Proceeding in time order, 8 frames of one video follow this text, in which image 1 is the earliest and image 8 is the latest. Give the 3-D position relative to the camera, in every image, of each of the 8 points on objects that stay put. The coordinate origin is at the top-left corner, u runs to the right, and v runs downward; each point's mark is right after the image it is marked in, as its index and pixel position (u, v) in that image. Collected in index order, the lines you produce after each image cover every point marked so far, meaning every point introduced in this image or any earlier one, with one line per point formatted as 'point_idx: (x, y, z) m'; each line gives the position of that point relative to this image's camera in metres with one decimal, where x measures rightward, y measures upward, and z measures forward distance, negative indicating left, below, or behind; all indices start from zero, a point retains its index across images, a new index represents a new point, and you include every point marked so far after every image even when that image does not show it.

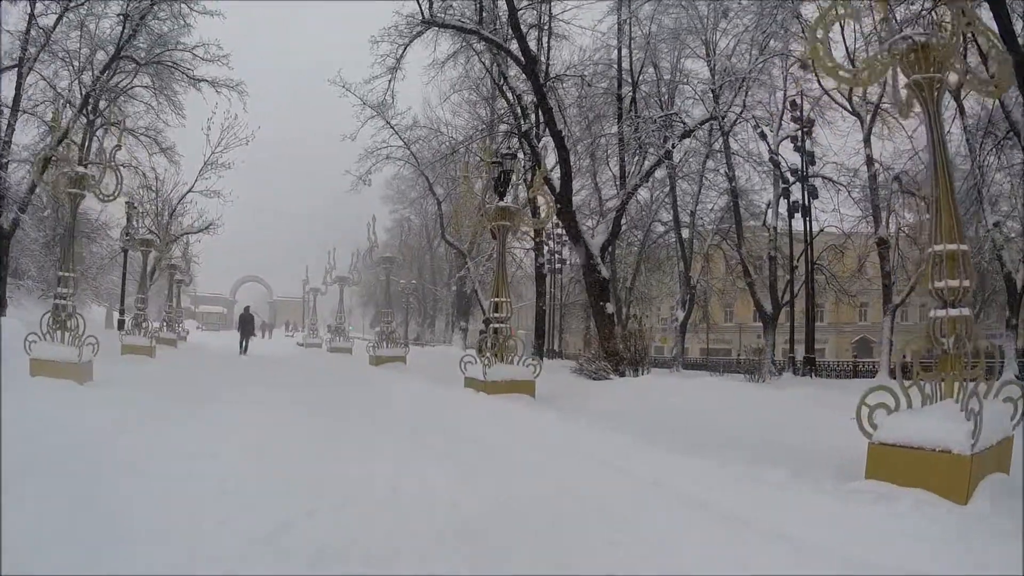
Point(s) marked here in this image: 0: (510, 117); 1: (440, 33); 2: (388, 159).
0: (0.0, +4.6, +16.2) m
1: (-1.7, +6.5, +15.3) m
2: (-2.9, +3.3, +15.4) m
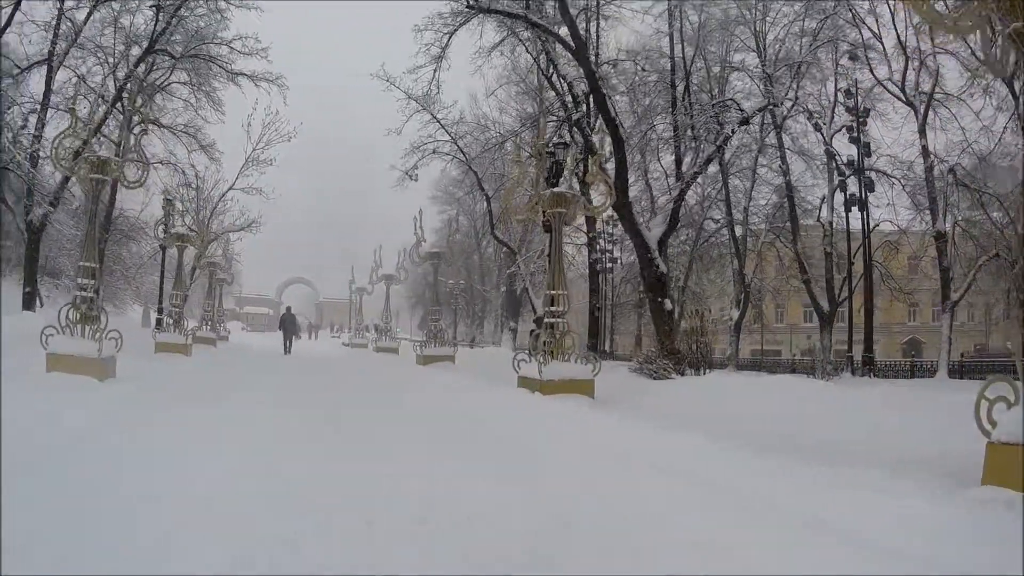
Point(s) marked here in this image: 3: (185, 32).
0: (+1.3, +4.7, +15.6) m
1: (-0.6, +6.5, +14.8) m
2: (-1.8, +3.3, +15.0) m
3: (-6.8, +5.5, +12.0) m
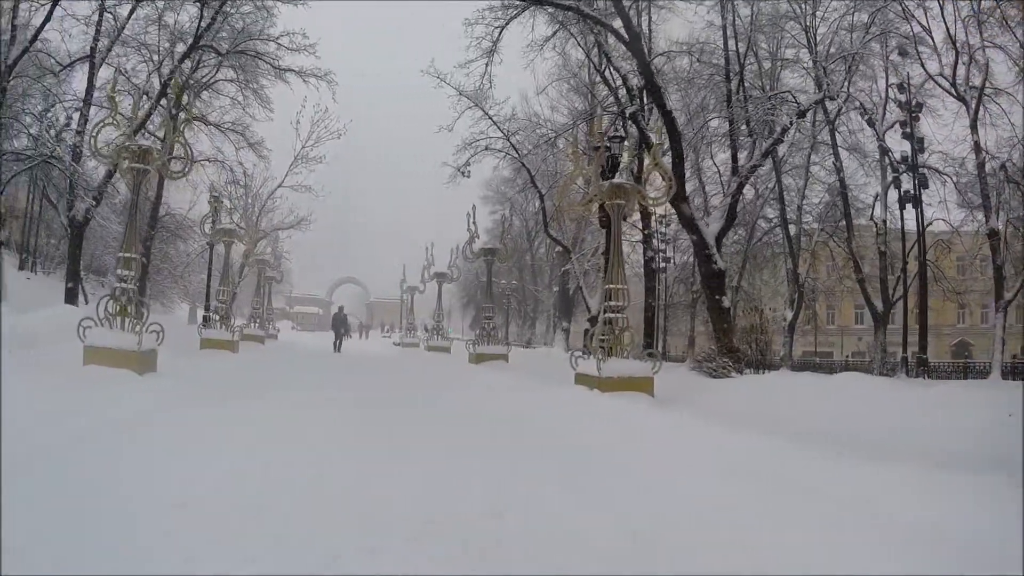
0: (+2.5, +4.8, +15.0) m
1: (+0.6, +6.6, +14.3) m
2: (-0.5, +3.4, +14.6) m
3: (-5.8, +5.5, +12.1) m
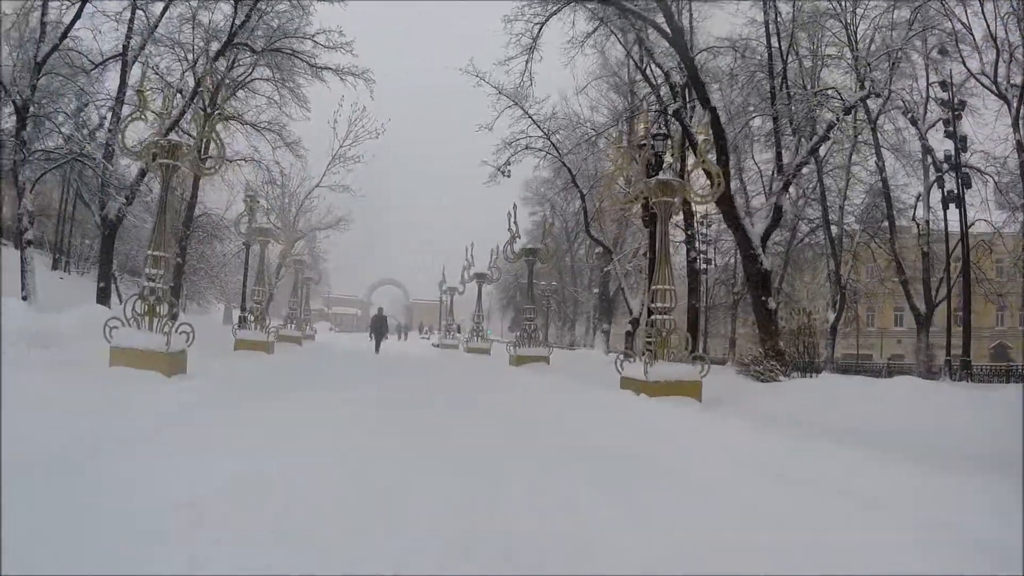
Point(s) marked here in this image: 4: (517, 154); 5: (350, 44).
0: (+3.5, +4.8, +14.5) m
1: (+1.5, +6.6, +14.0) m
2: (+0.4, +3.4, +14.3) m
3: (-5.0, +5.4, +12.2) m
4: (+0.2, +3.6, +15.8) m
5: (-4.0, +6.1, +14.9) m
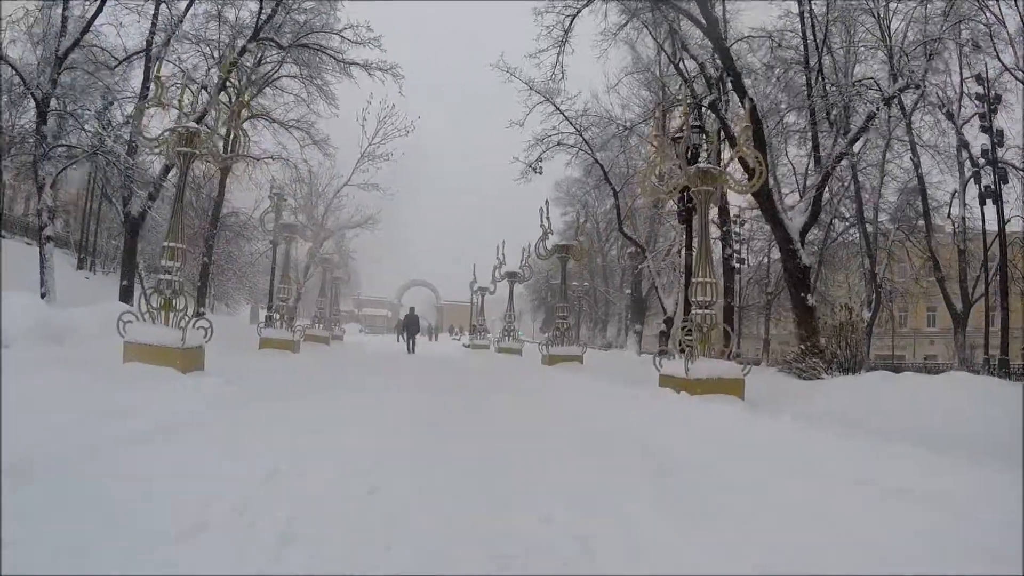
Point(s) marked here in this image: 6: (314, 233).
0: (+4.2, +4.8, +14.1) m
1: (+2.1, +6.6, +13.6) m
2: (+1.1, +3.4, +14.0) m
3: (-4.4, +5.4, +12.2) m
4: (+1.0, +3.6, +15.5) m
5: (-3.3, +6.1, +14.9) m
6: (-6.6, +1.8, +20.0) m
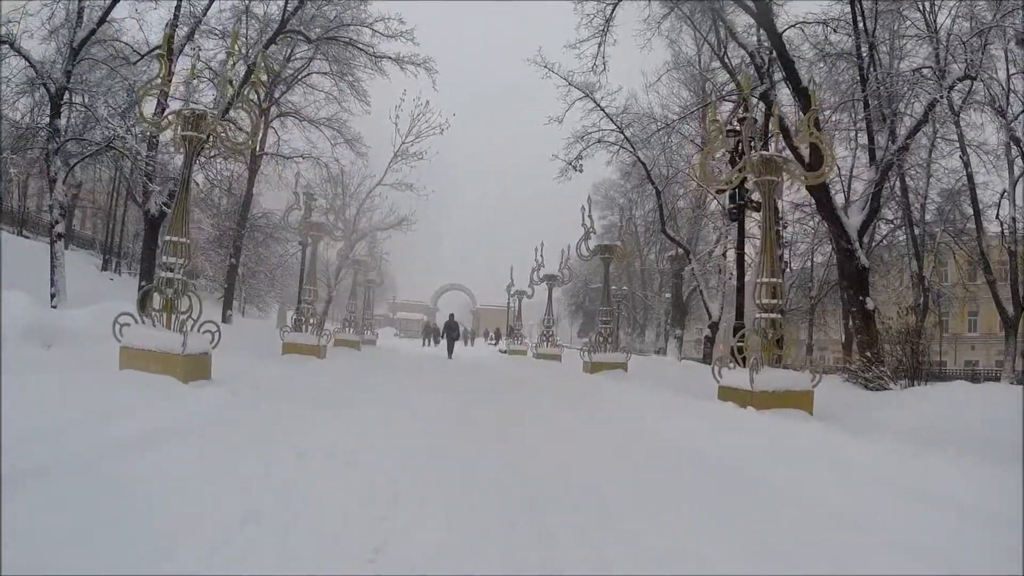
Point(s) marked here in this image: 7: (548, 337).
0: (+5.0, +4.8, +13.4) m
1: (+3.0, +6.5, +13.1) m
2: (+2.0, +3.3, +13.6) m
3: (-3.7, +5.3, +12.1) m
4: (+1.9, +3.5, +15.1) m
5: (-2.4, +6.0, +14.7) m
6: (-5.3, +1.7, +20.0) m
7: (+1.2, -1.6, +19.9) m
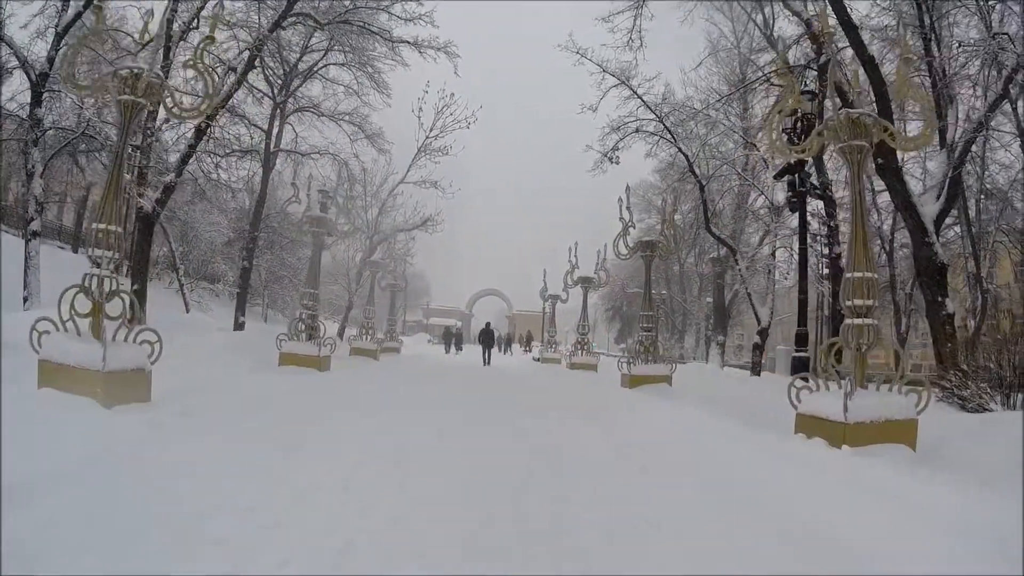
0: (+5.7, +4.7, +12.6) m
1: (+3.6, +6.5, +12.4) m
2: (+2.7, +3.2, +12.9) m
3: (-3.1, +5.2, +11.7) m
4: (+2.7, +3.4, +14.4) m
5: (-1.6, +5.8, +14.3) m
6: (-4.2, +1.5, +19.7) m
7: (+2.3, -1.8, +19.2) m
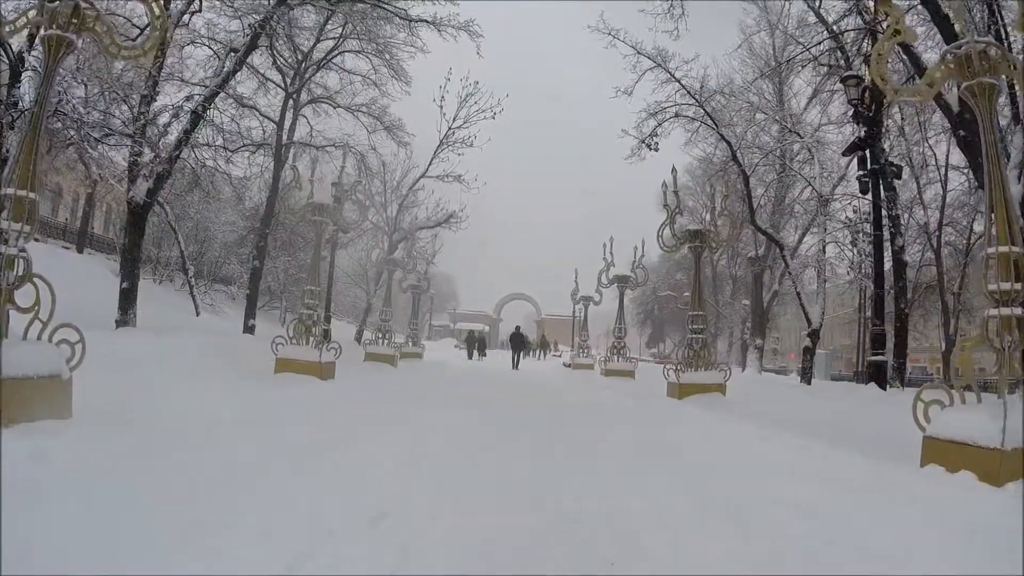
0: (+6.2, +4.7, +11.8) m
1: (+4.1, +6.4, +11.8) m
2: (+3.3, +3.2, +12.2) m
3: (-2.6, +5.2, +11.4) m
4: (+3.4, +3.4, +13.7) m
5: (-1.0, +5.8, +13.9) m
6: (-3.3, +1.3, +19.4) m
7: (+3.2, -1.8, +18.5) m
